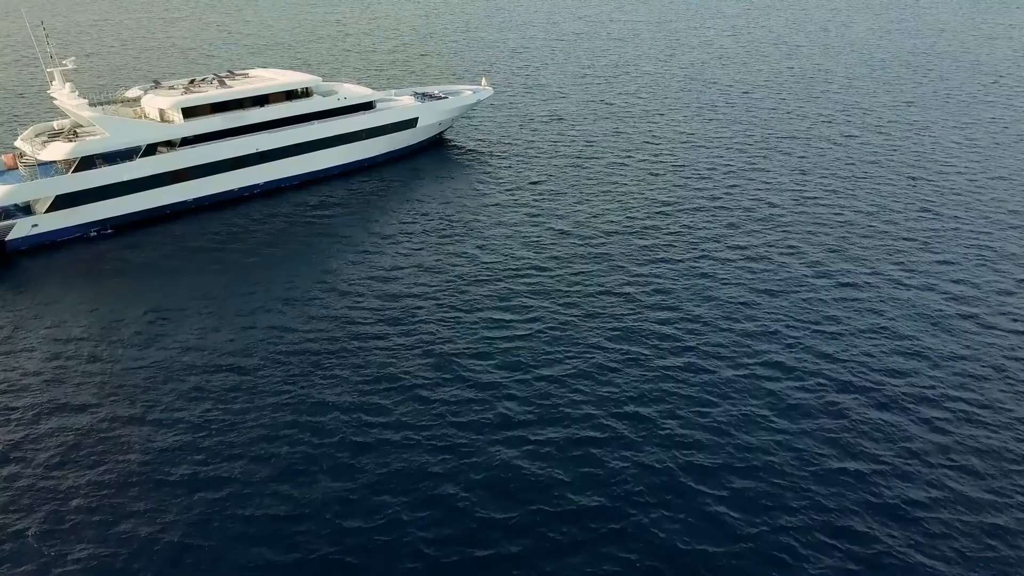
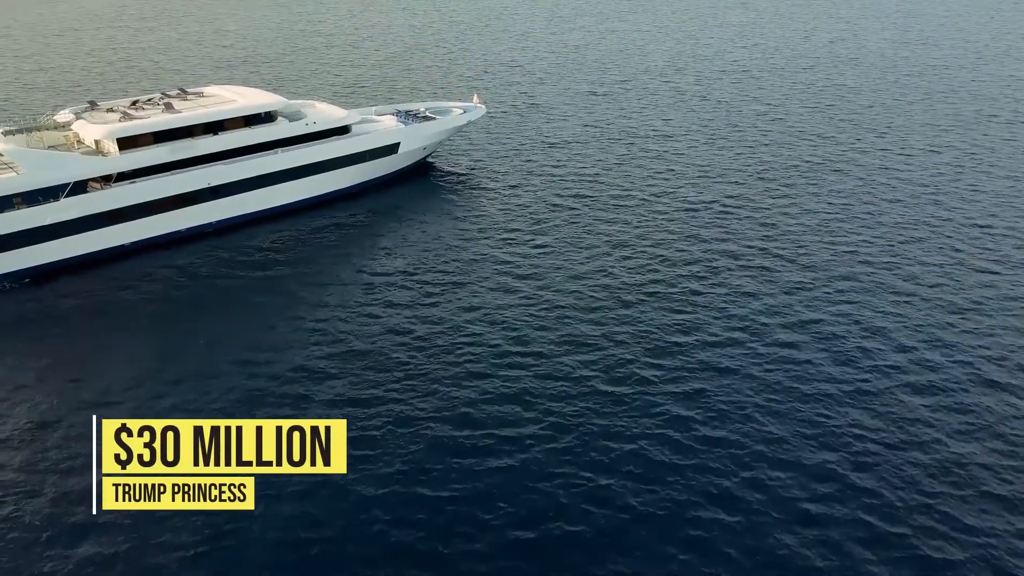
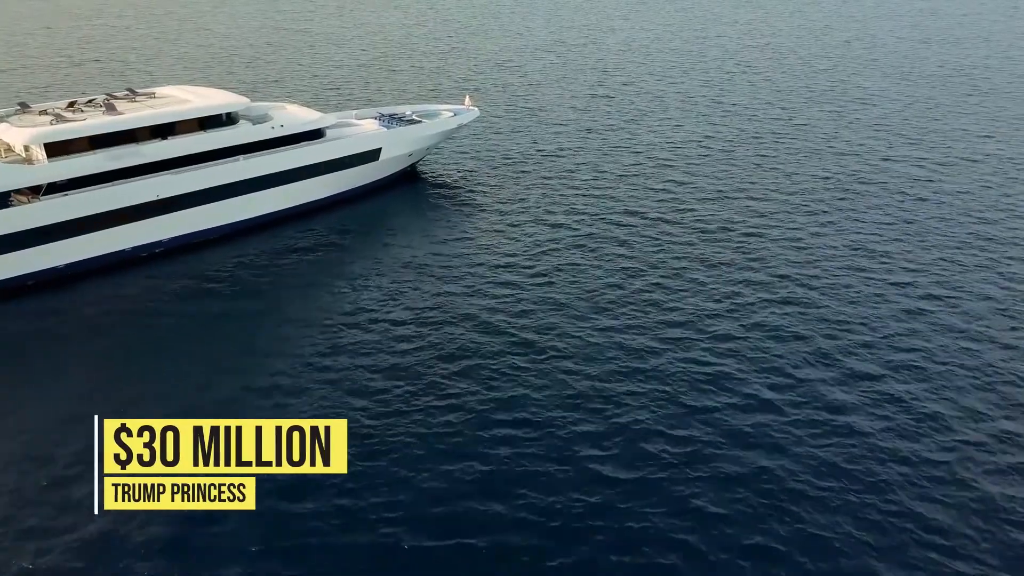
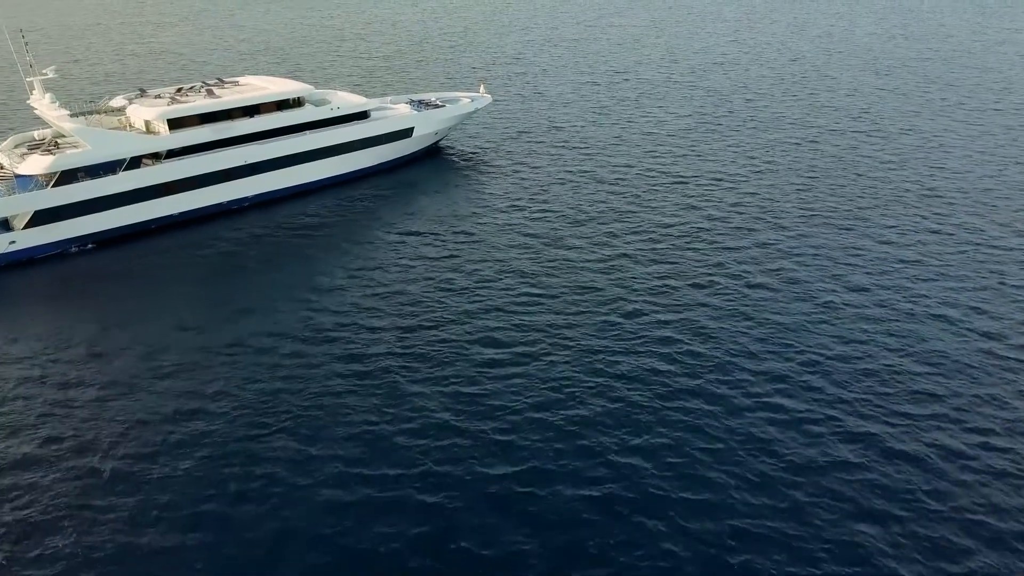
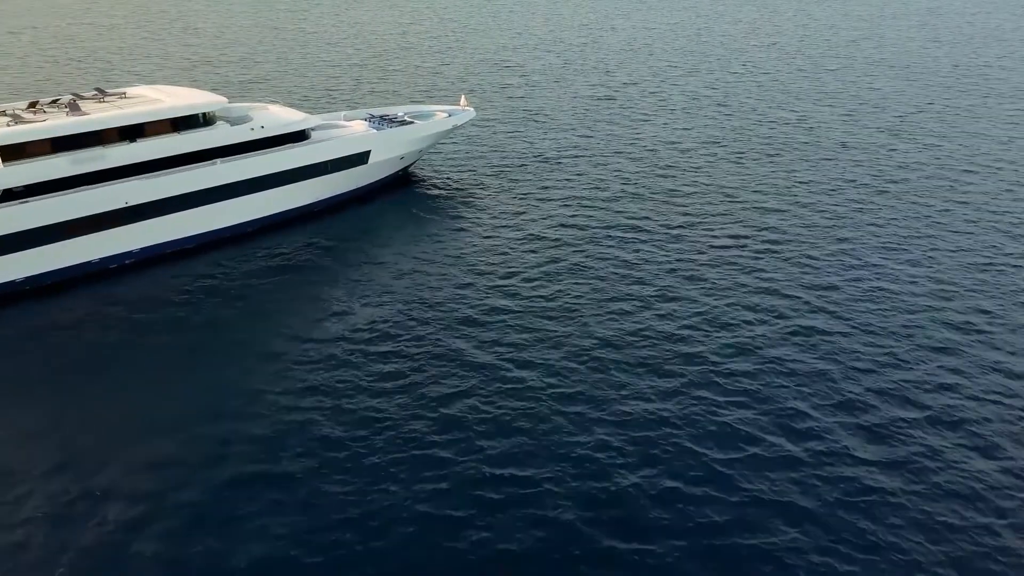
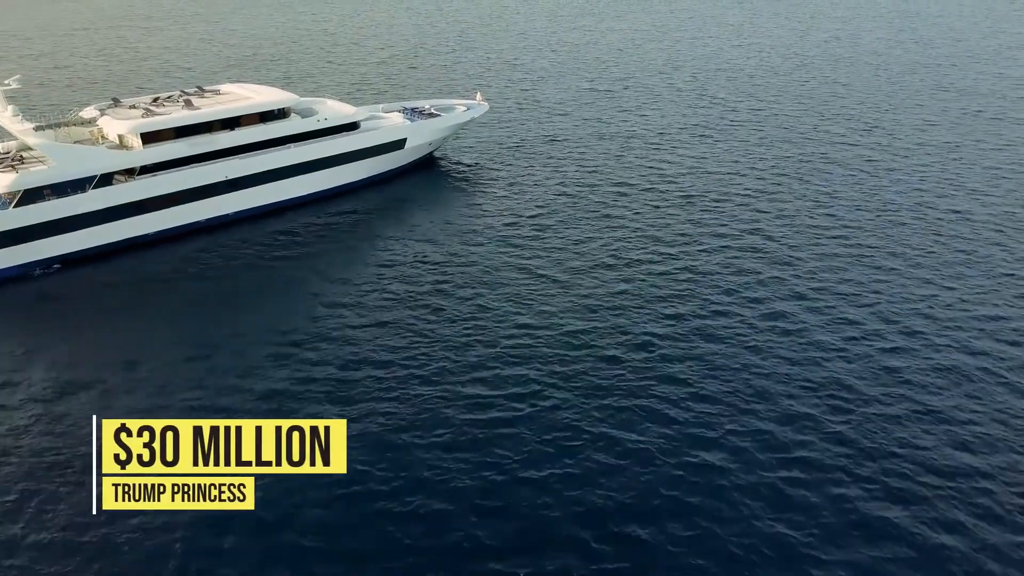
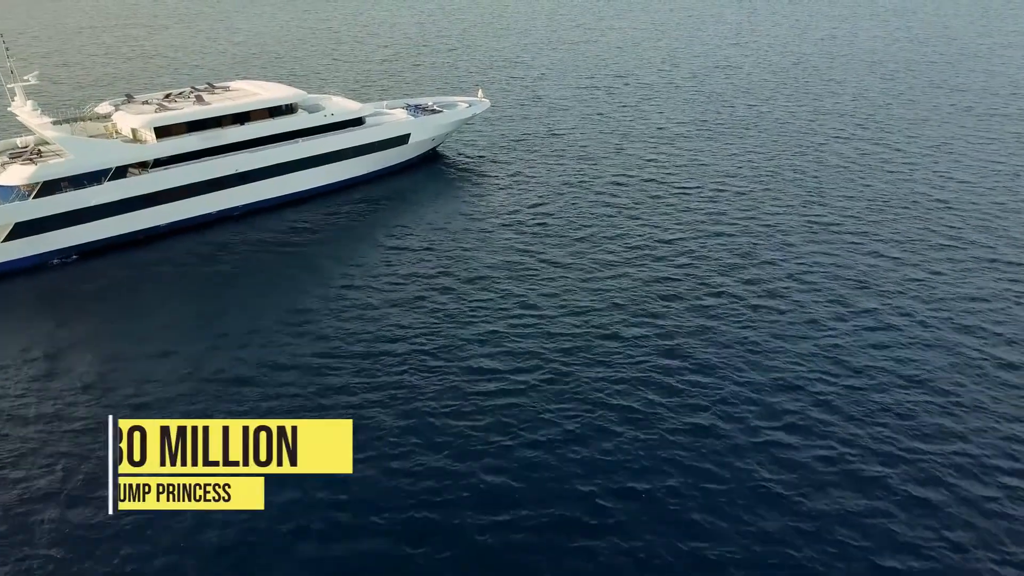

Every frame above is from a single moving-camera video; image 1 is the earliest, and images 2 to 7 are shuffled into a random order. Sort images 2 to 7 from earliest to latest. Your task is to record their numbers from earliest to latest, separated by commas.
4, 7, 6, 2, 3, 5
